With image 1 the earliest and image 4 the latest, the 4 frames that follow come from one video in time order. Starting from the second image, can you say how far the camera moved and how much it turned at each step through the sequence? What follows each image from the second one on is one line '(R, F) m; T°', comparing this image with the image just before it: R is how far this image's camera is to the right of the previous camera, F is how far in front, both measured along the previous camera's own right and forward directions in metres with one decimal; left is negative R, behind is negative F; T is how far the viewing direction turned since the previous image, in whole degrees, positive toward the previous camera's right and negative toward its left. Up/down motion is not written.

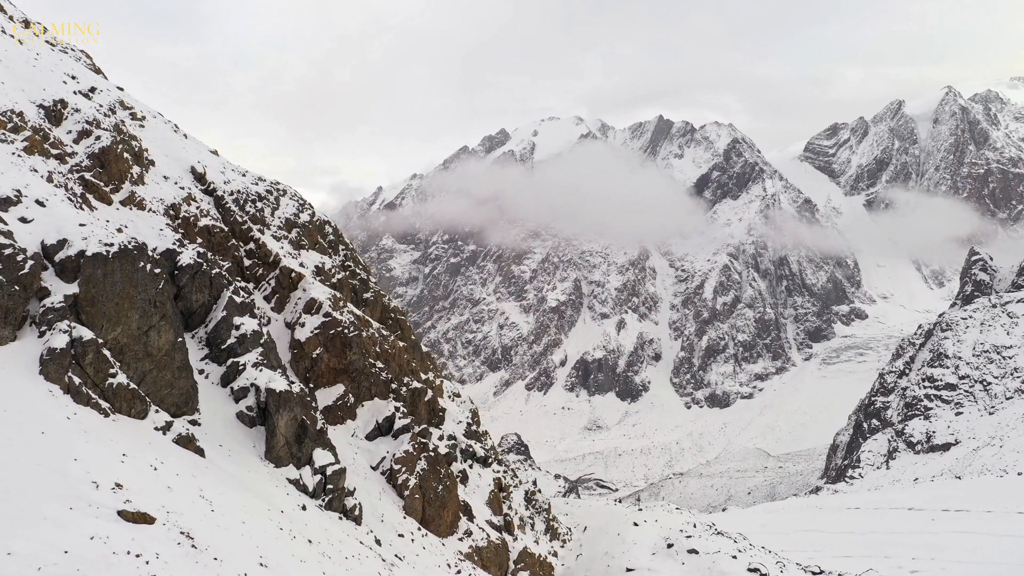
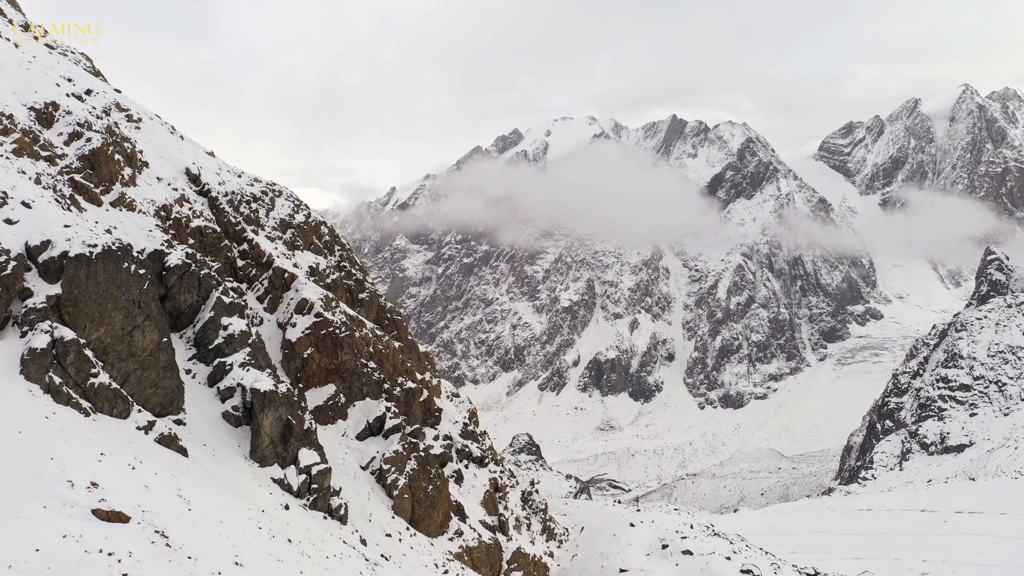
(+2.7, 0.0) m; -1°
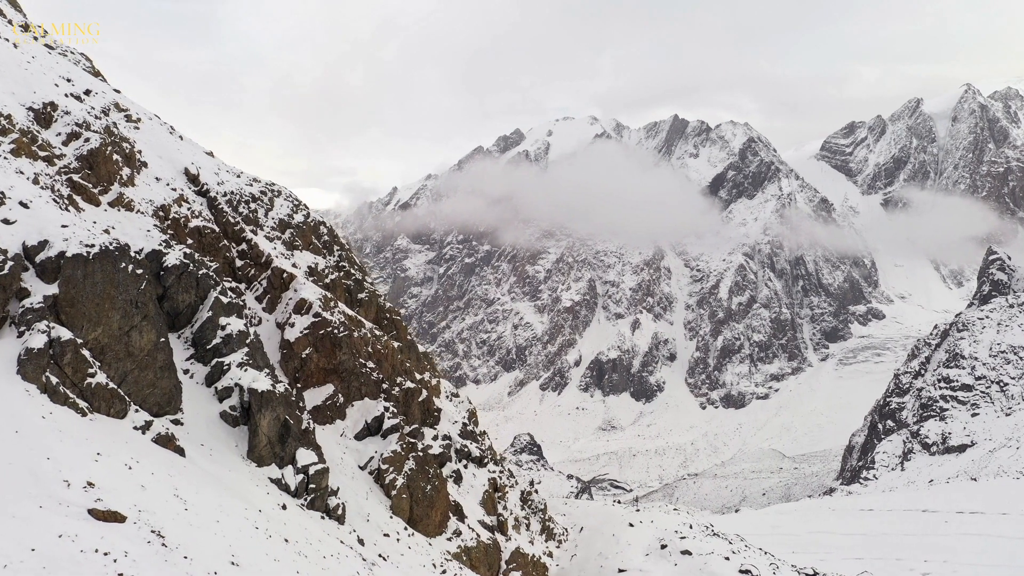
(+0.4, 0.0) m; 0°
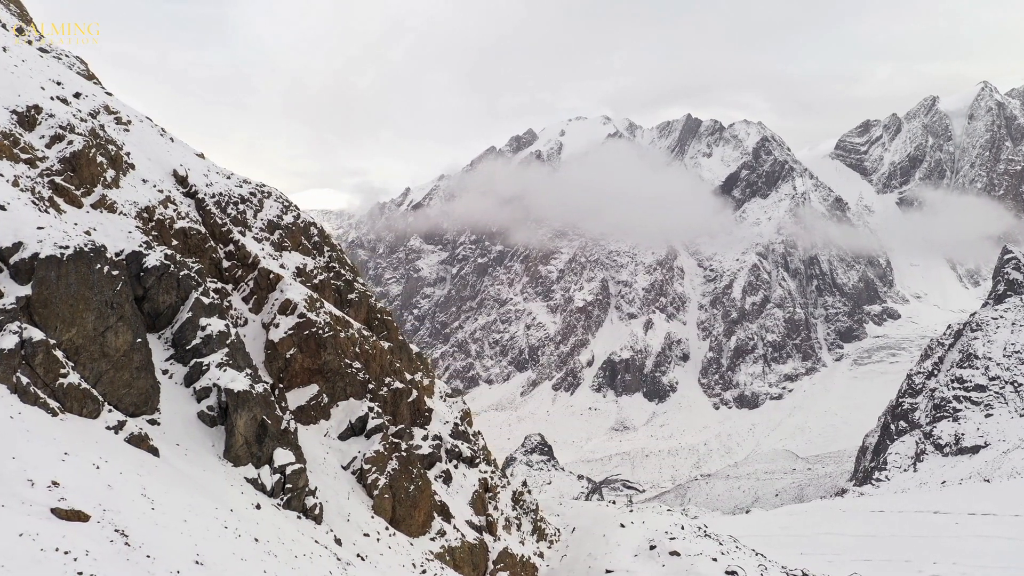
(+3.6, -0.1) m; -1°
